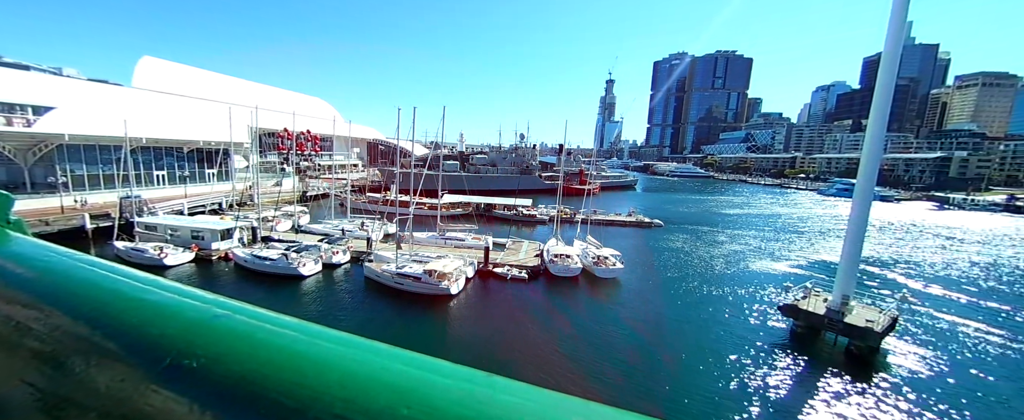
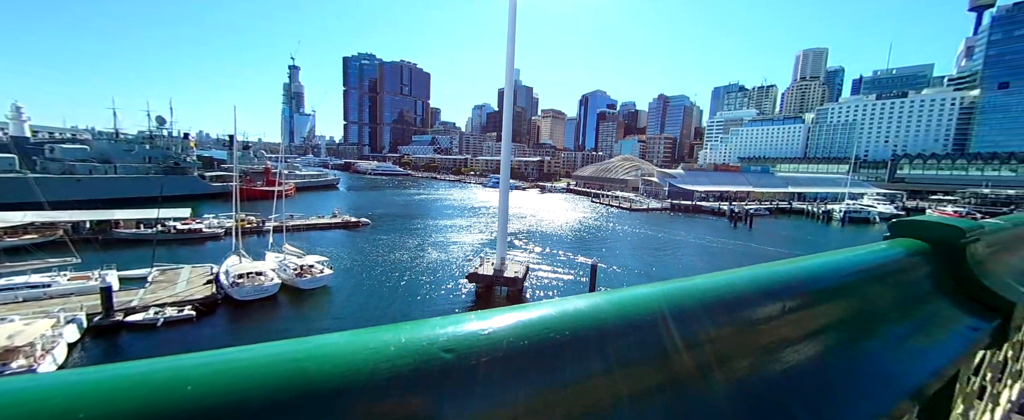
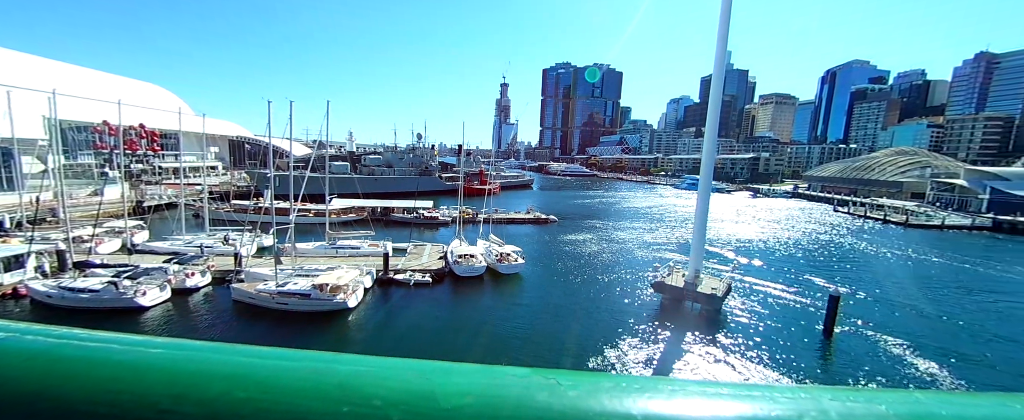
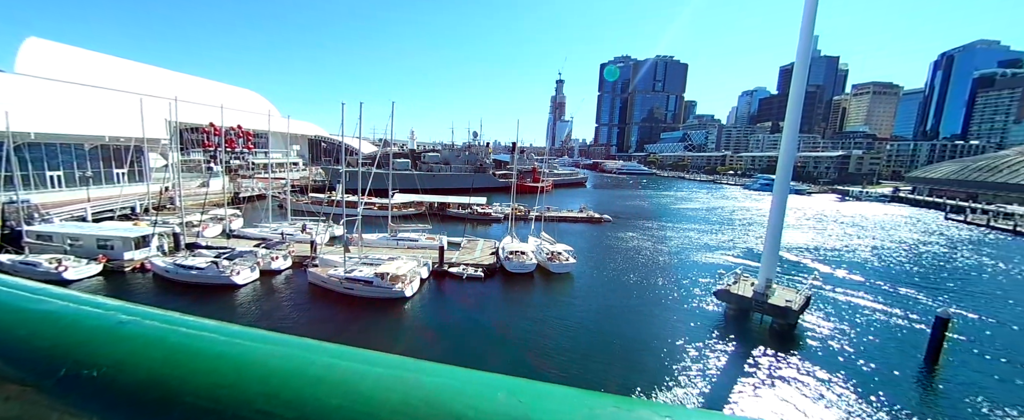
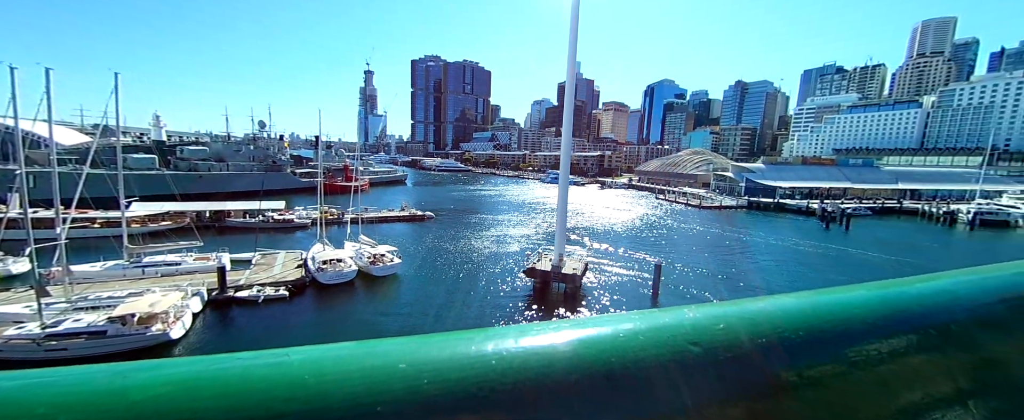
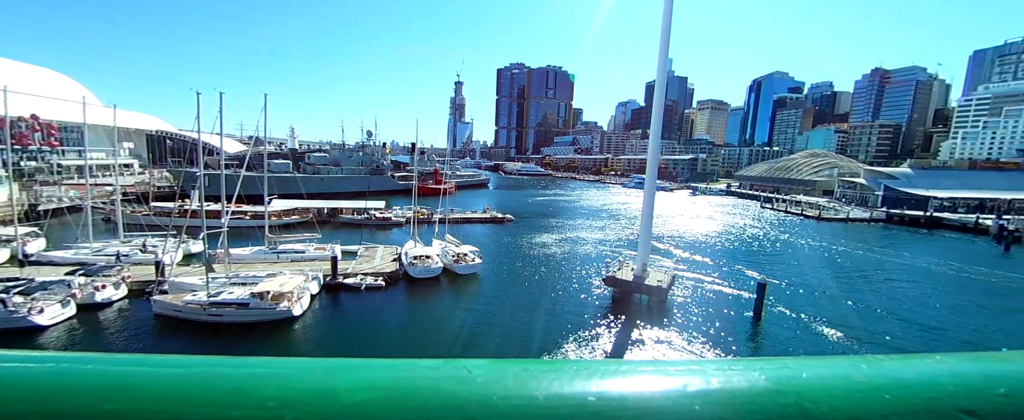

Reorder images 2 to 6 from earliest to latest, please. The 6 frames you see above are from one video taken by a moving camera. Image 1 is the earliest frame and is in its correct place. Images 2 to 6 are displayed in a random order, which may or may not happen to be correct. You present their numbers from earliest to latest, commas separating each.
4, 3, 6, 5, 2
